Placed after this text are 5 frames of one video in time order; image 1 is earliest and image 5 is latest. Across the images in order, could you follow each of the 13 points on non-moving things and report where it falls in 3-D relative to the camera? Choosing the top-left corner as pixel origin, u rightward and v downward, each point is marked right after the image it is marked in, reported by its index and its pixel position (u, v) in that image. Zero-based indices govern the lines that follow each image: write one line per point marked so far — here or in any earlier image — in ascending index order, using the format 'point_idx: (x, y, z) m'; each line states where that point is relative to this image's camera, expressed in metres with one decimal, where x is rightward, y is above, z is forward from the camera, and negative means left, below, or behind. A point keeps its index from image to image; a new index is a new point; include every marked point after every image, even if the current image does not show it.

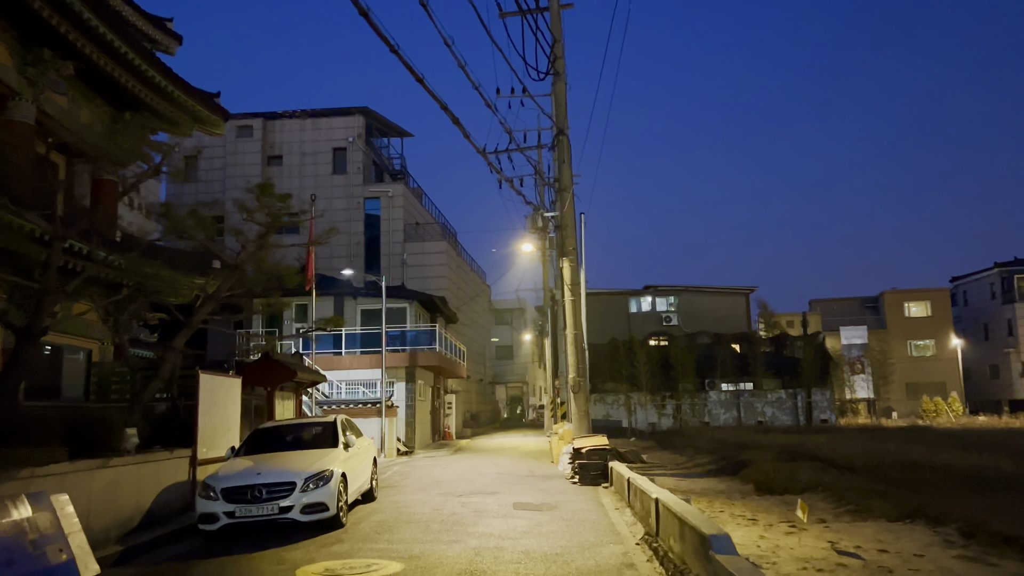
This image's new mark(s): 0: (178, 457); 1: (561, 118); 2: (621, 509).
0: (-4.6, -2.3, +10.9) m
1: (+1.1, +3.7, +17.4) m
2: (+1.5, -3.0, +10.9) m
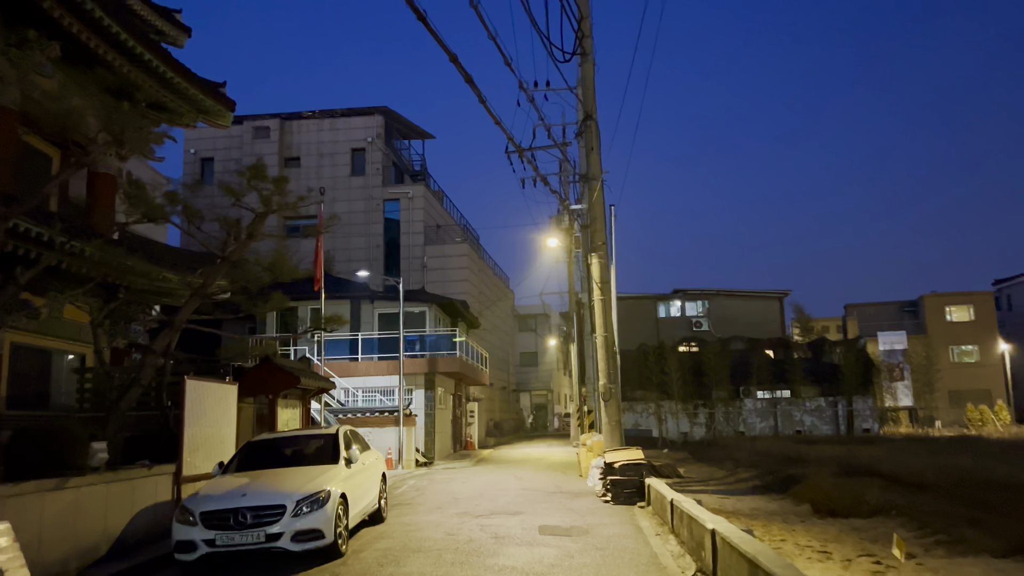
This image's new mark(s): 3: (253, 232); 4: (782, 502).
0: (-4.3, -2.2, +9.6) m
1: (+1.6, +3.7, +16.0) m
2: (+1.8, -2.9, +9.5) m
3: (-3.4, +0.7, +10.4) m
4: (+4.4, -3.5, +12.9) m
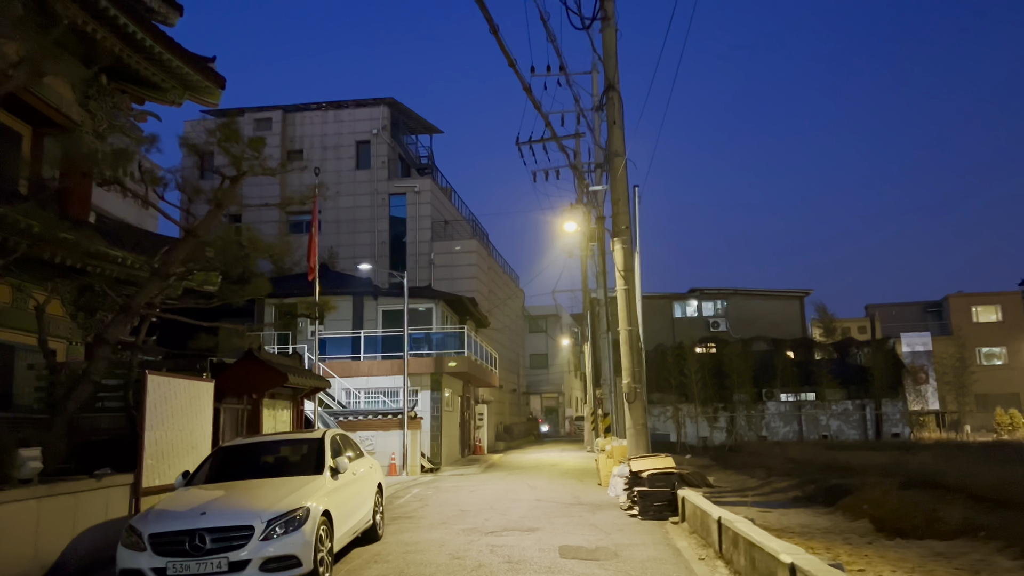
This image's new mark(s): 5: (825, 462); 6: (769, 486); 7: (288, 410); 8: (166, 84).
0: (-4.1, -2.0, +8.1) m
1: (+1.8, +3.9, +14.5) m
2: (+2.0, -2.7, +7.9) m
3: (-3.2, +1.0, +9.0) m
4: (+4.6, -3.3, +11.3) m
5: (+7.0, -3.9, +17.8) m
6: (+4.9, -3.8, +15.3) m
7: (-3.9, -2.1, +13.8) m
8: (-7.0, +4.1, +16.2) m
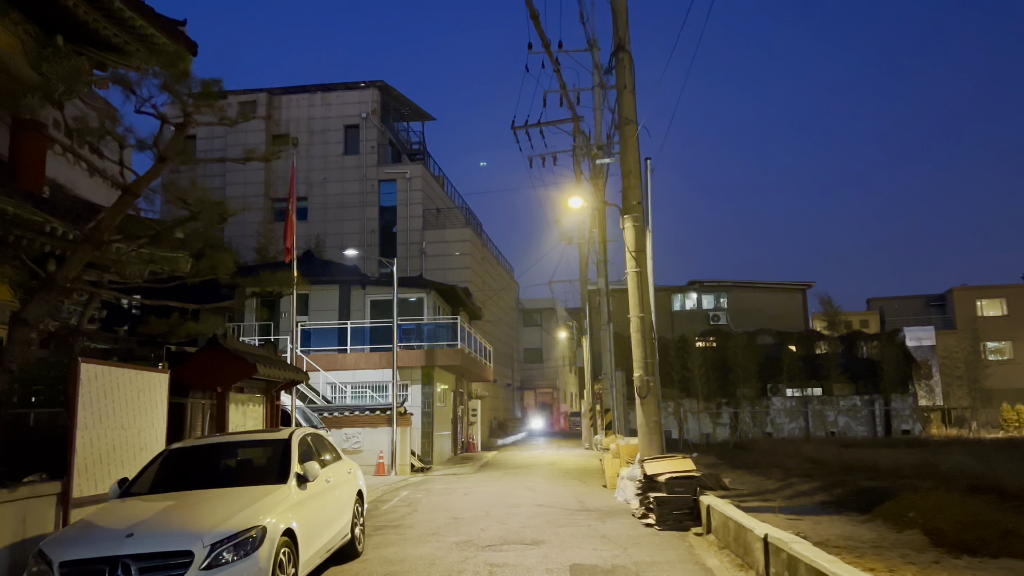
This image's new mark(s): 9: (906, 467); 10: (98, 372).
0: (-4.1, -1.7, +6.7) m
1: (+1.8, +4.2, +13.1) m
2: (+2.0, -2.5, +6.6) m
3: (-3.2, +1.2, +7.5) m
4: (+4.6, -3.0, +10.0) m
5: (+6.9, -3.6, +16.5) m
6: (+4.9, -3.5, +14.0) m
7: (-3.9, -1.8, +12.4) m
8: (-7.0, +4.4, +14.7) m
9: (+7.0, -3.2, +14.2) m
10: (-4.0, -0.8, +7.8) m
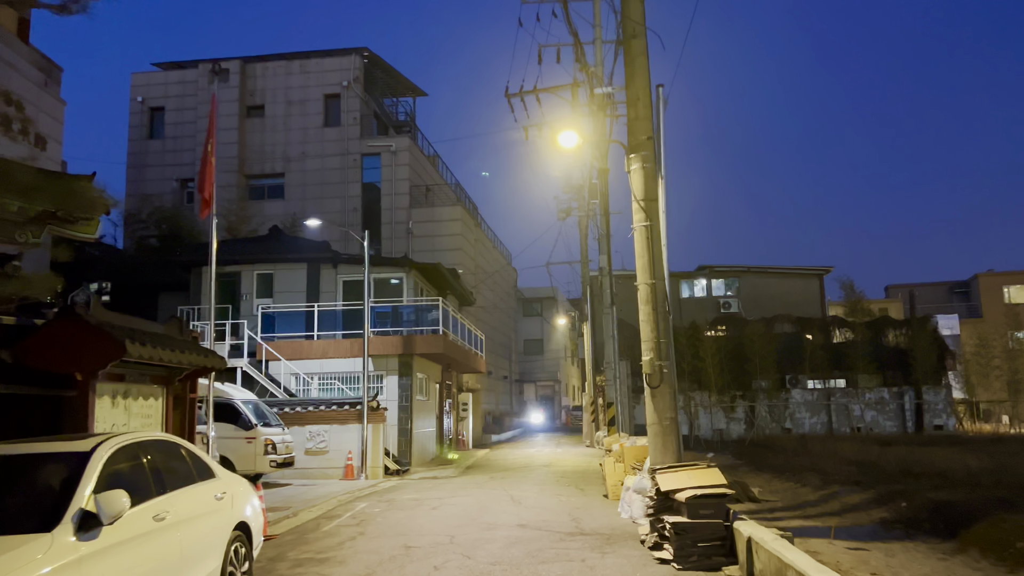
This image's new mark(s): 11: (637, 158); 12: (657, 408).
0: (-4.4, -1.3, +4.0) m
1: (+1.5, +4.7, +10.3) m
2: (+1.7, -2.0, +3.8) m
3: (-3.5, +1.7, +4.8) m
4: (+4.2, -2.5, +7.2) m
5: (+6.6, -3.1, +13.8) m
6: (+4.6, -3.0, +11.2) m
7: (-4.2, -1.3, +9.6) m
8: (-7.3, +4.9, +11.9) m
9: (+6.7, -2.7, +11.4) m
10: (-4.4, -0.4, +5.1) m
11: (+1.6, +1.6, +10.0) m
12: (+1.7, -1.4, +9.5) m
